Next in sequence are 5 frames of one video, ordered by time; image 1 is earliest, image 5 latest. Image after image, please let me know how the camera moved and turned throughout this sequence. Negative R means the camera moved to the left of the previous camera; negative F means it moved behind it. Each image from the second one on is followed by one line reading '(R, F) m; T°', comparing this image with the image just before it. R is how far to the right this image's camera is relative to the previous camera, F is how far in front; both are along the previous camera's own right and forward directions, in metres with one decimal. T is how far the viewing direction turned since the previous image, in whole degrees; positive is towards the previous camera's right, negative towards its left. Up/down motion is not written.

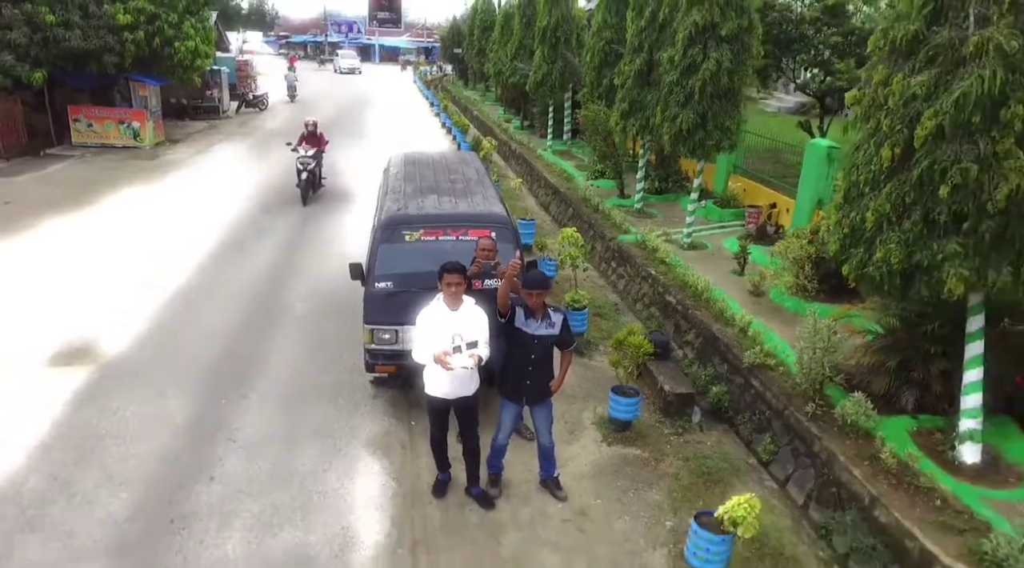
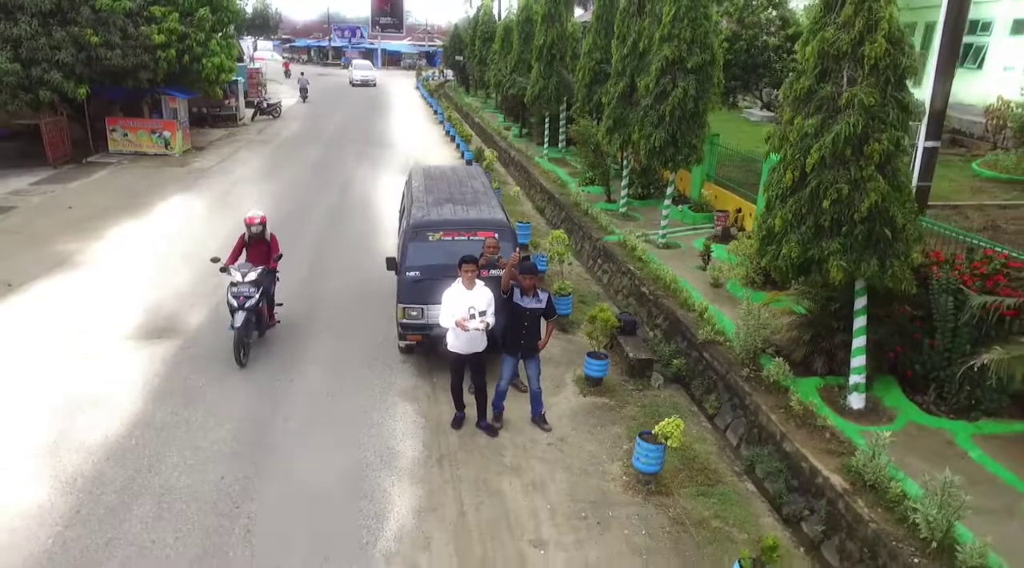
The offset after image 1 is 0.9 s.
(0.0, -1.4) m; 0°
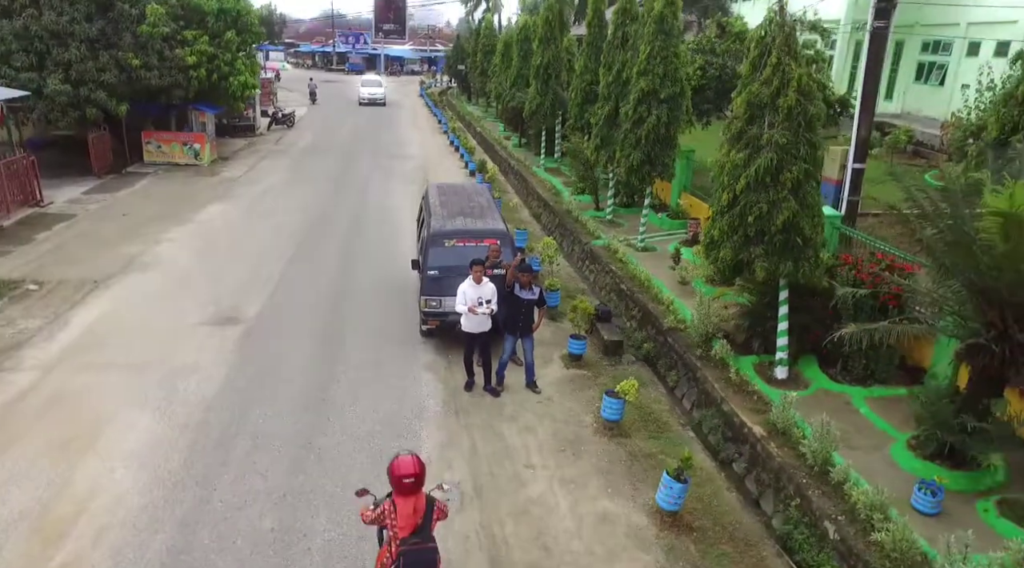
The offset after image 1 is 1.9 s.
(0.0, -1.6) m; 0°
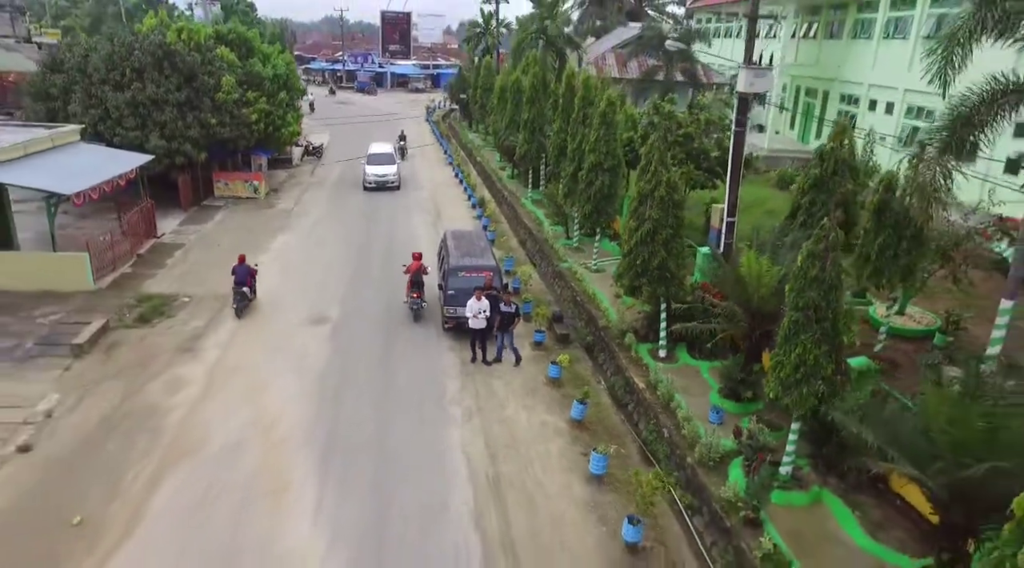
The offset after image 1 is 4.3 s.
(+0.2, -4.8) m; 0°
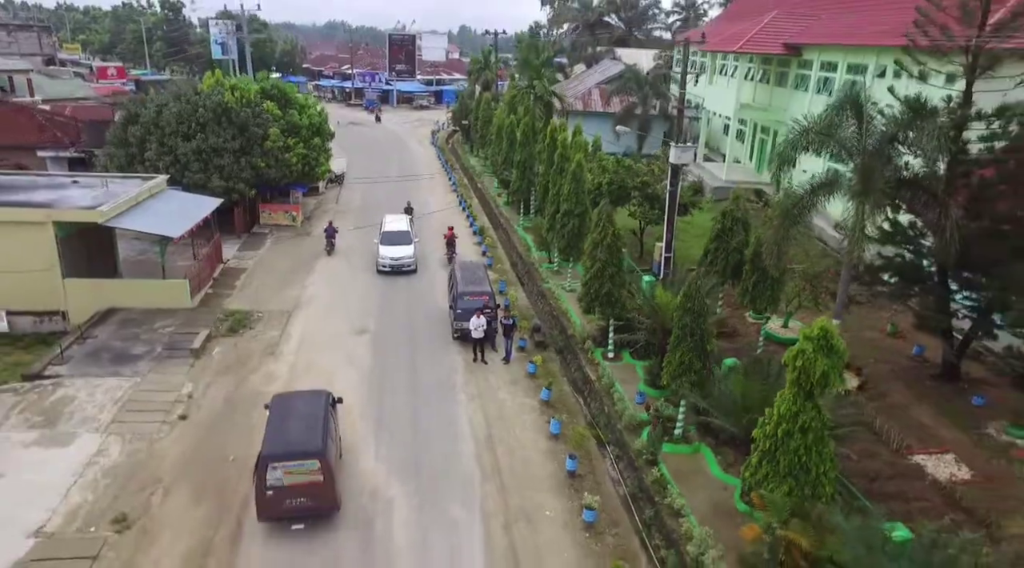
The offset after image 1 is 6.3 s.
(+0.3, -4.7) m; 0°
